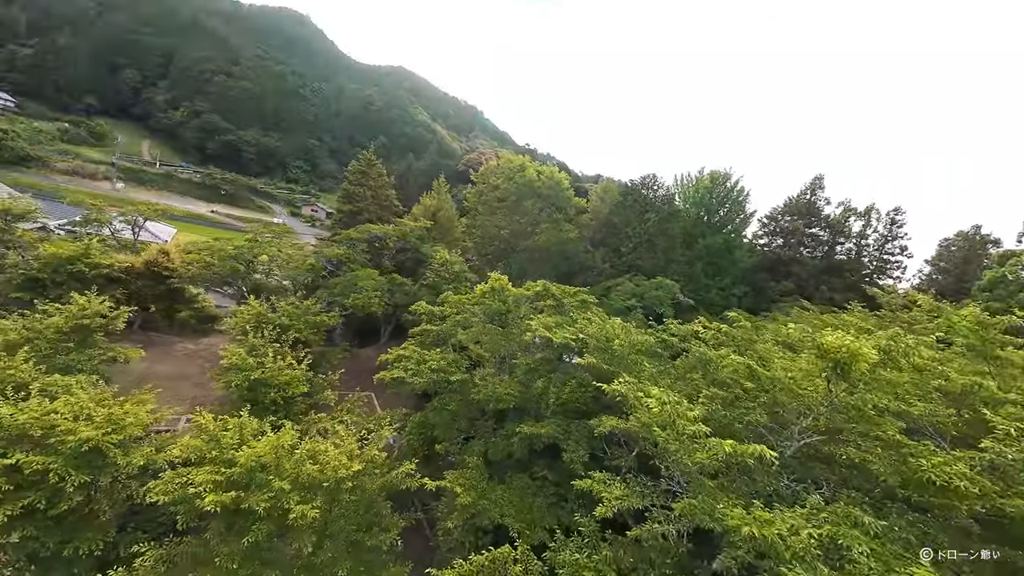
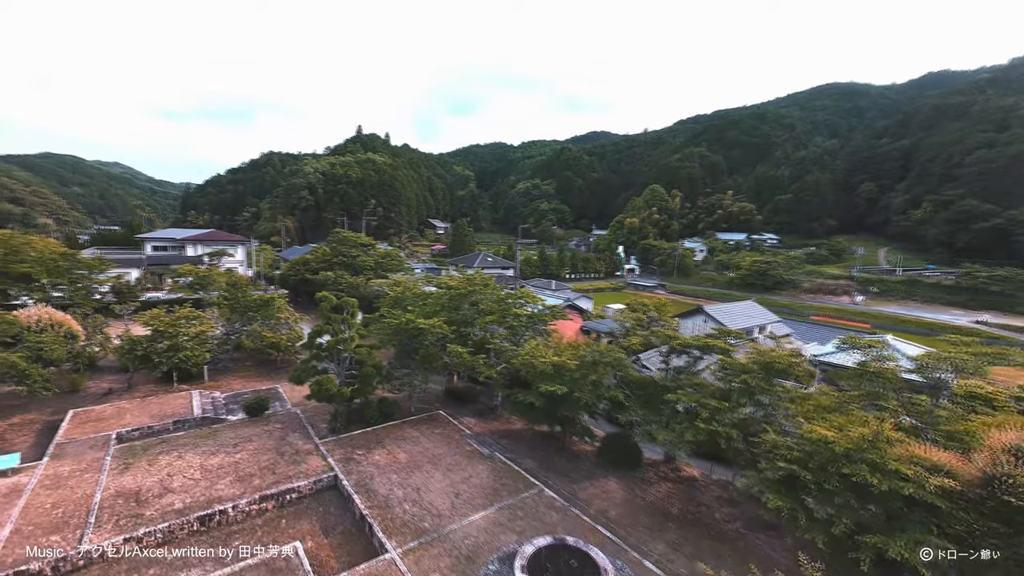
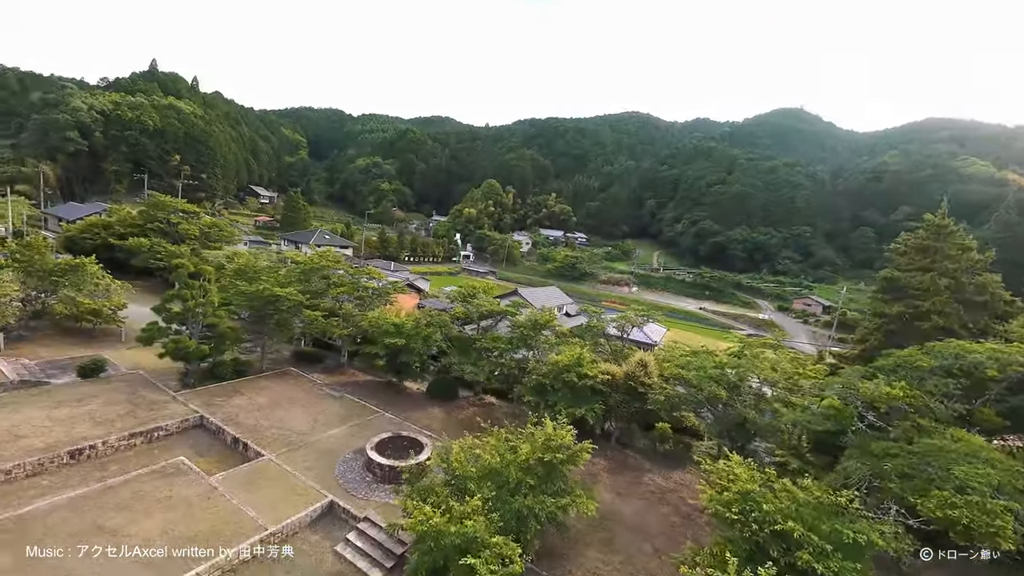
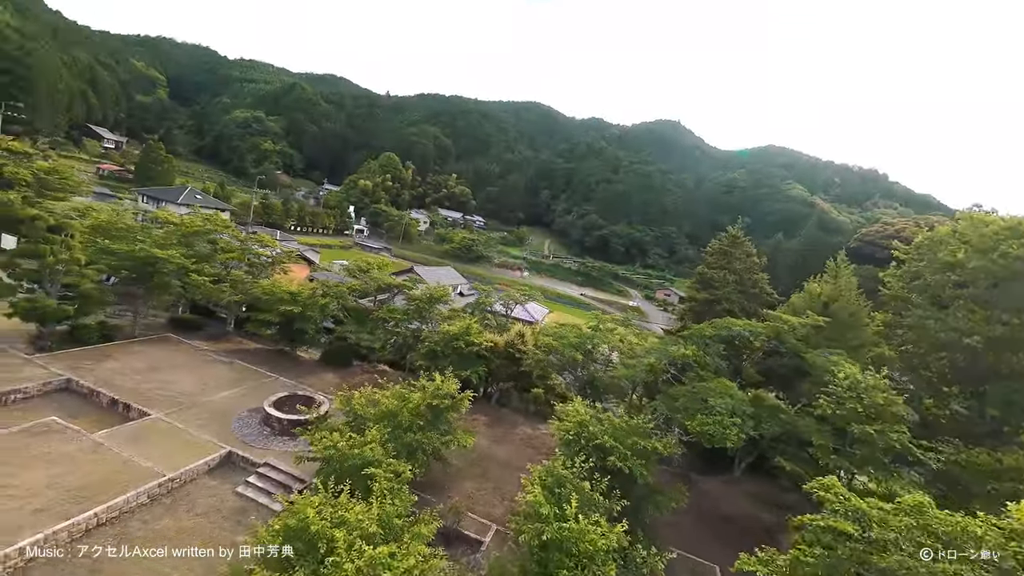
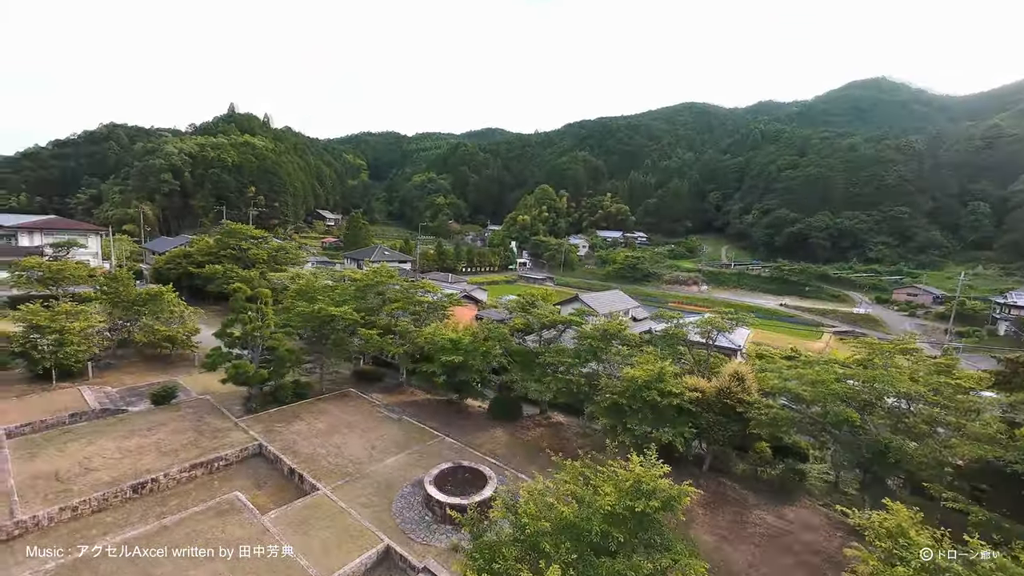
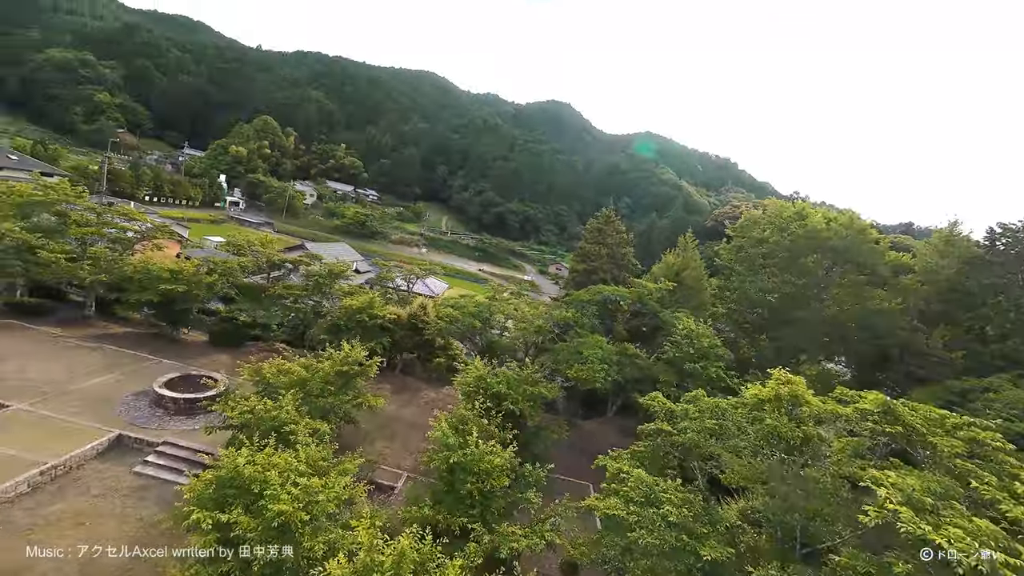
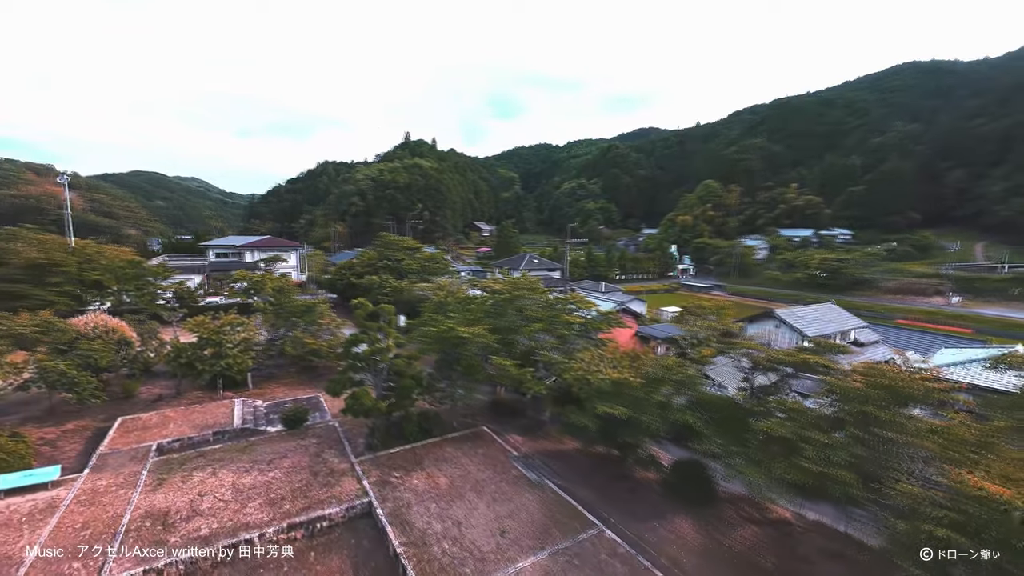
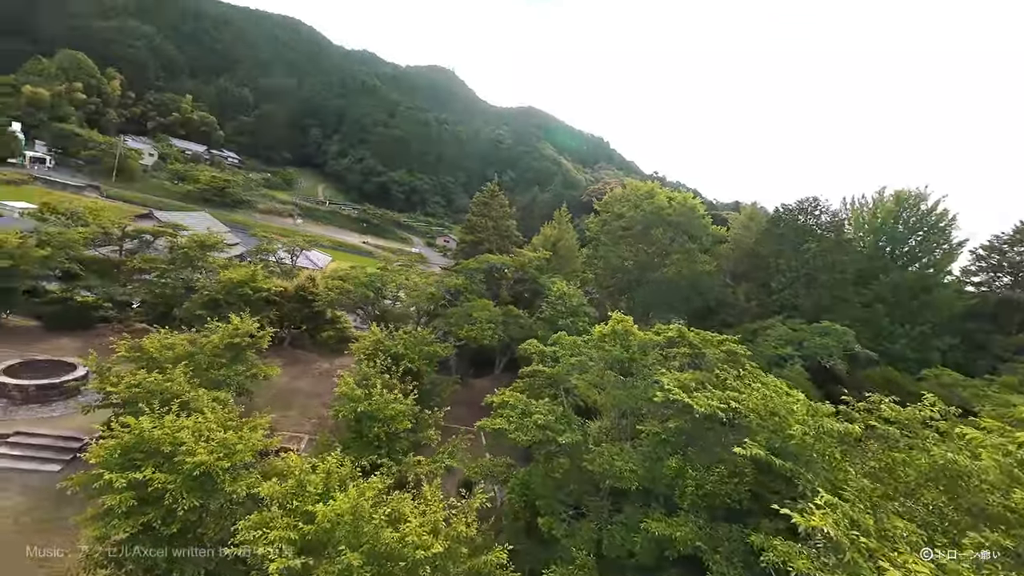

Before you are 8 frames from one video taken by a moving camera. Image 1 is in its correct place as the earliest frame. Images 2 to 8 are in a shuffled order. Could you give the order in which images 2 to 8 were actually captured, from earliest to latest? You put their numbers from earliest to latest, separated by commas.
8, 6, 4, 3, 5, 2, 7
